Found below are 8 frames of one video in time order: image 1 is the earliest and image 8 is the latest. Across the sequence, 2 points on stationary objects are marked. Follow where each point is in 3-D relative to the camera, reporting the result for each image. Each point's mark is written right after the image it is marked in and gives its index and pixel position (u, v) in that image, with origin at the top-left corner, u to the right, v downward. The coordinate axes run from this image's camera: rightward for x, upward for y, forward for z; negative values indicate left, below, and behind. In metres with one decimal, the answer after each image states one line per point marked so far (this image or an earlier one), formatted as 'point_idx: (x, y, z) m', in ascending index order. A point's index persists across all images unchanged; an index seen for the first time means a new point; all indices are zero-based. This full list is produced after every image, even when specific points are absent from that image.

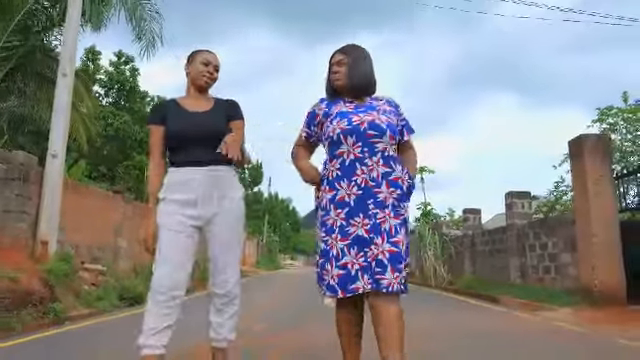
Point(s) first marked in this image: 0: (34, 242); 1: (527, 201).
0: (-5.3, -1.2, +9.0) m
1: (+6.5, -0.7, +15.2) m
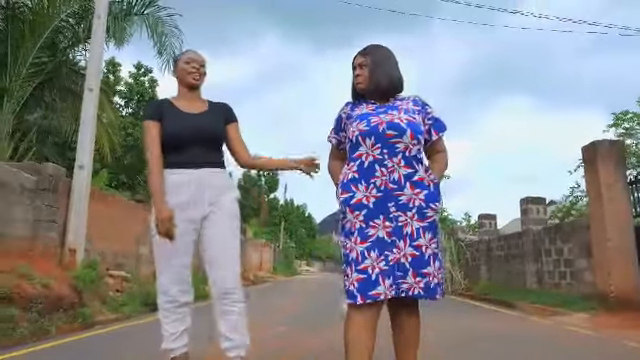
0: (-5.0, -1.4, +9.4) m
1: (+7.0, -0.9, +15.3) m
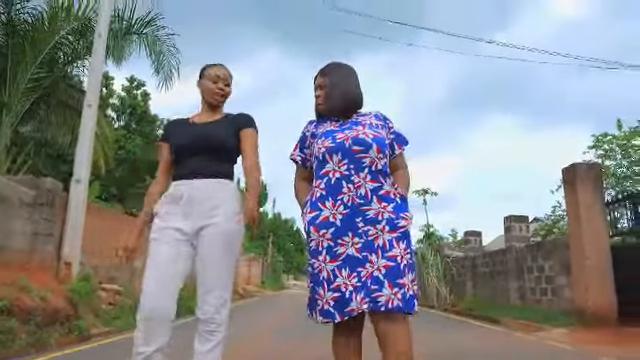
0: (-5.2, -1.6, +9.5) m
1: (+6.7, -1.5, +15.7) m
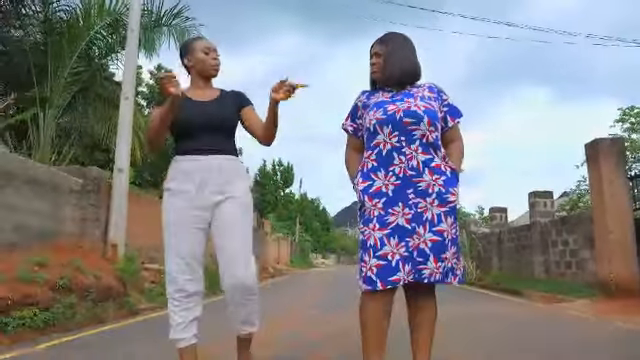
0: (-4.6, -1.4, +10.2) m
1: (+7.5, -0.7, +15.8) m
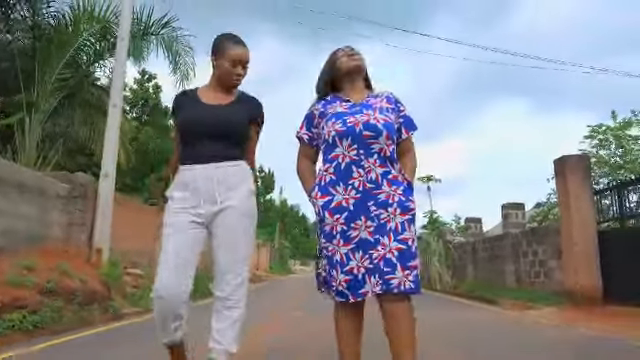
0: (-5.0, -1.5, +10.4) m
1: (+6.9, -1.1, +16.4) m
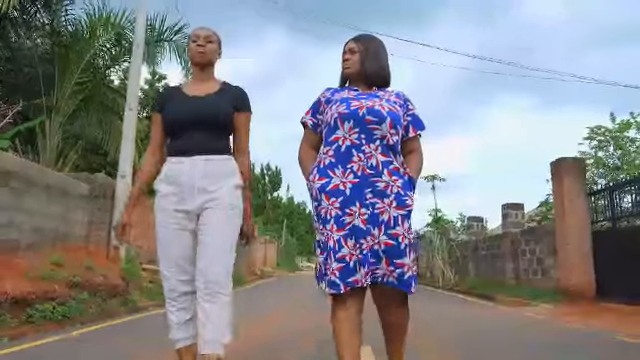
0: (-4.9, -1.5, +11.0) m
1: (+7.1, -1.1, +16.9) m
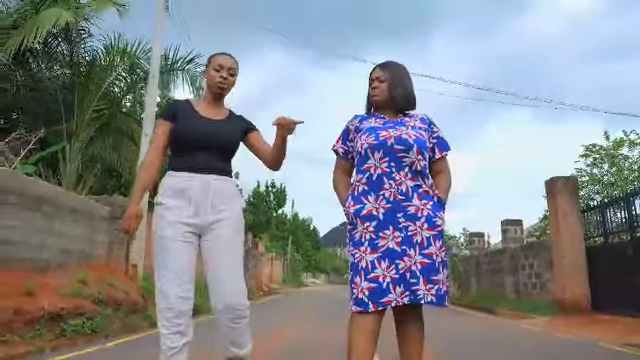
0: (-4.7, -2.0, +11.6) m
1: (+7.3, -1.7, +17.4) m
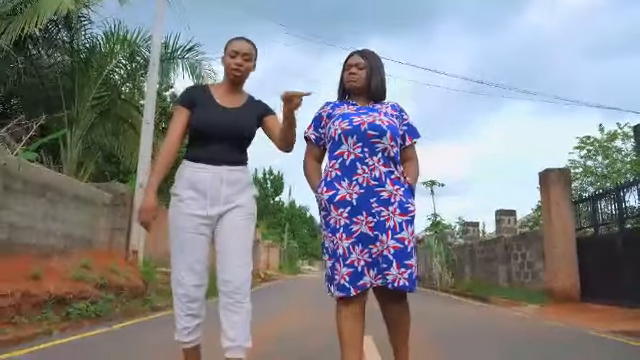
0: (-4.8, -1.7, +11.8) m
1: (+7.2, -1.3, +17.7) m
